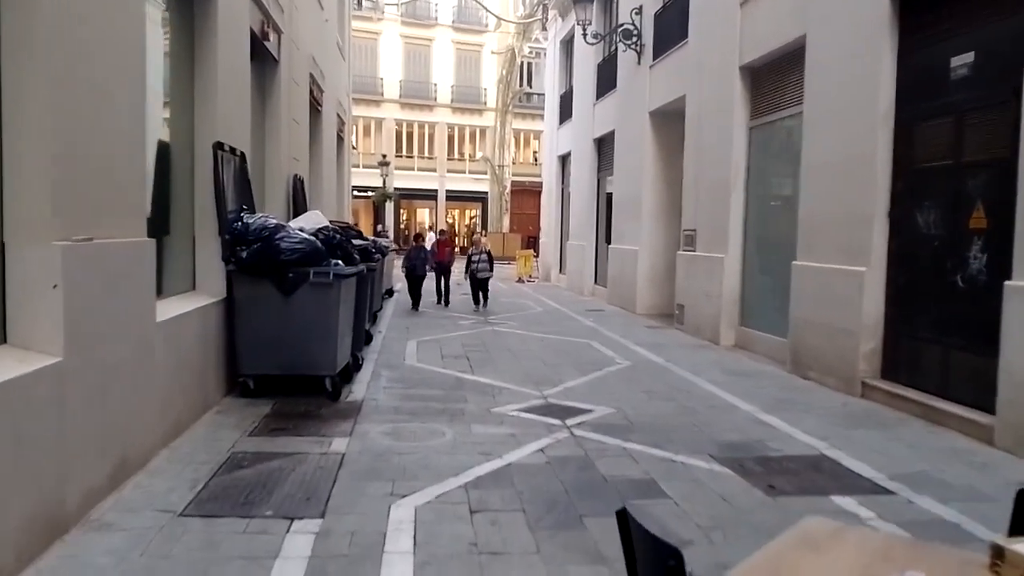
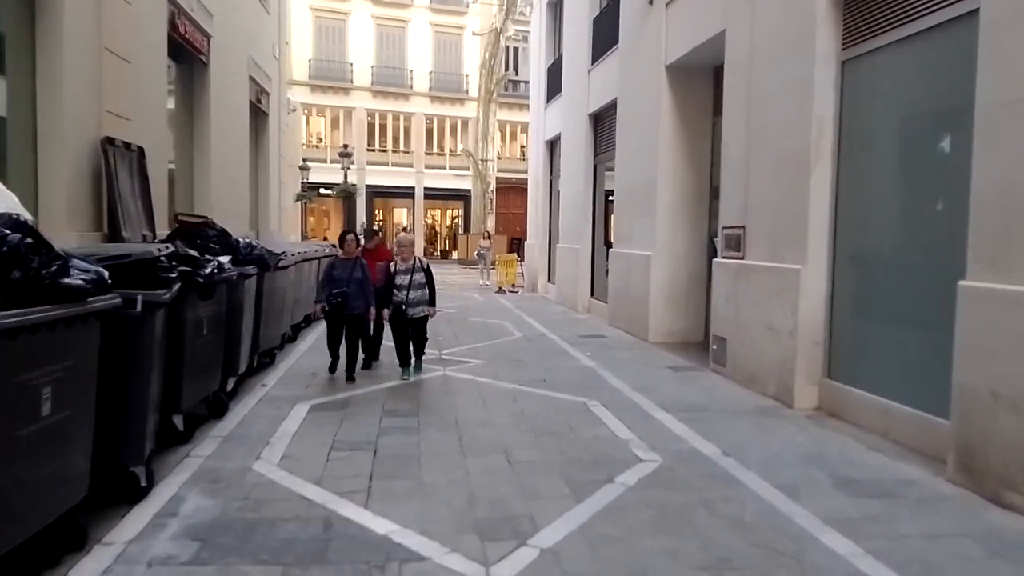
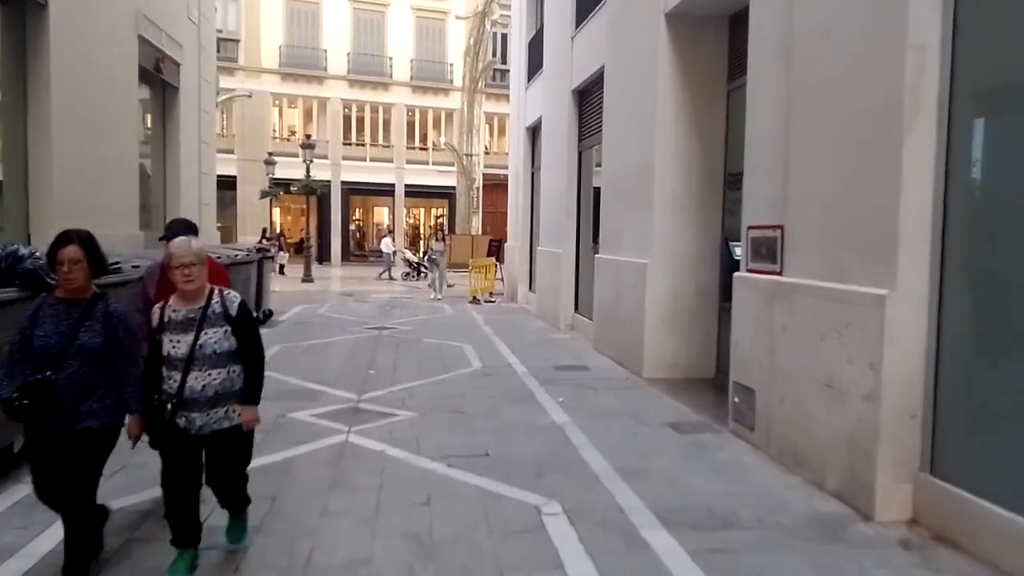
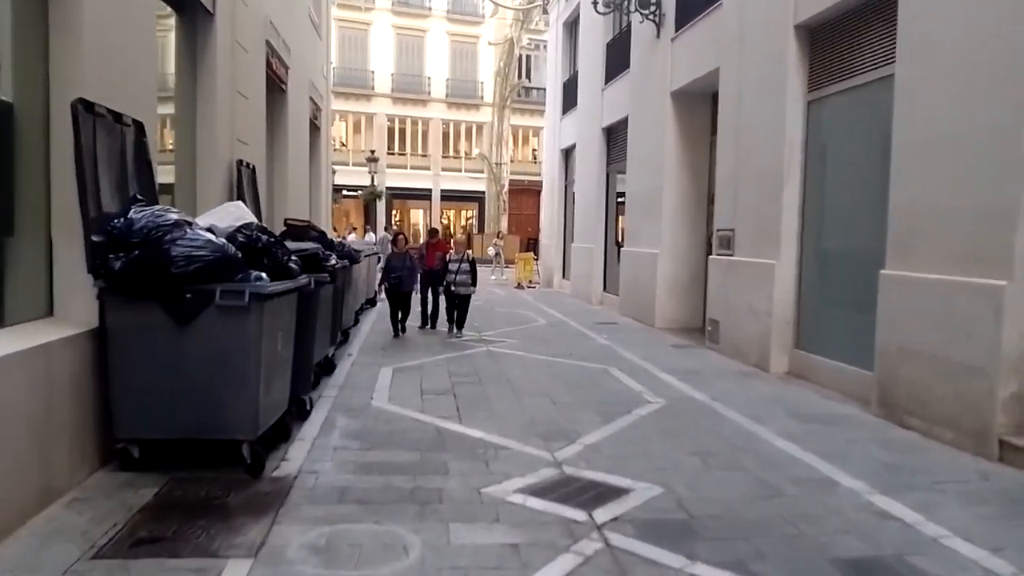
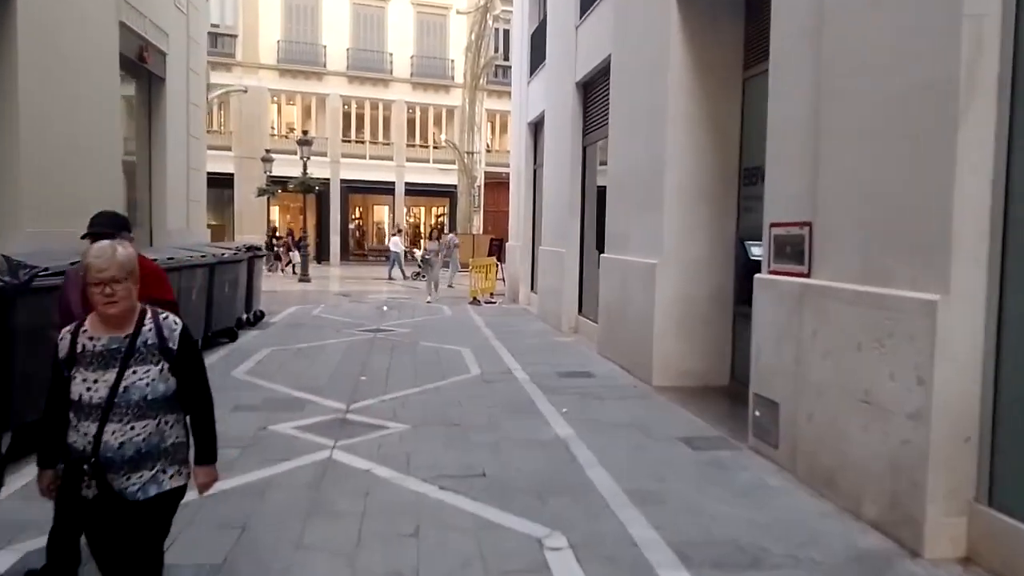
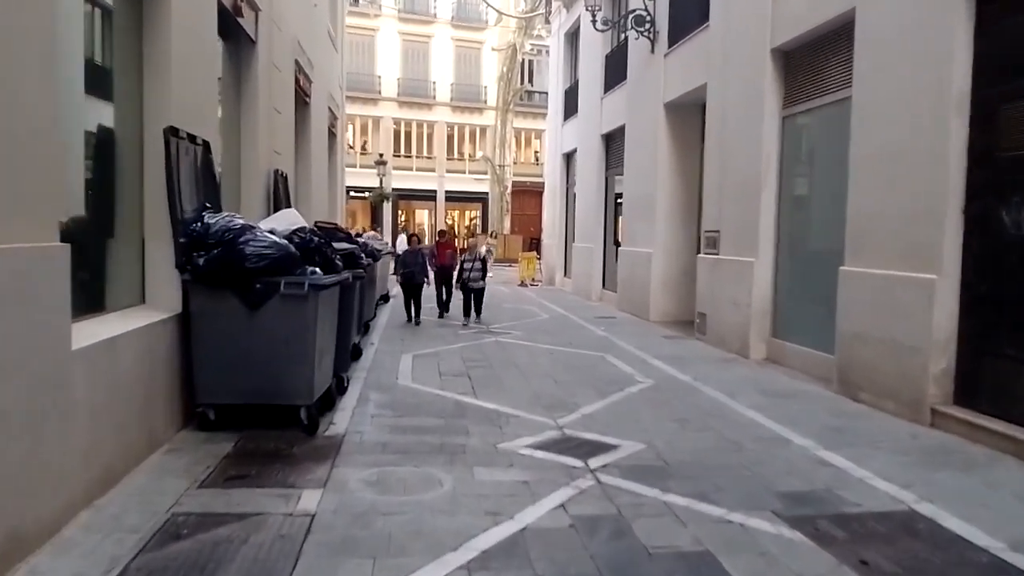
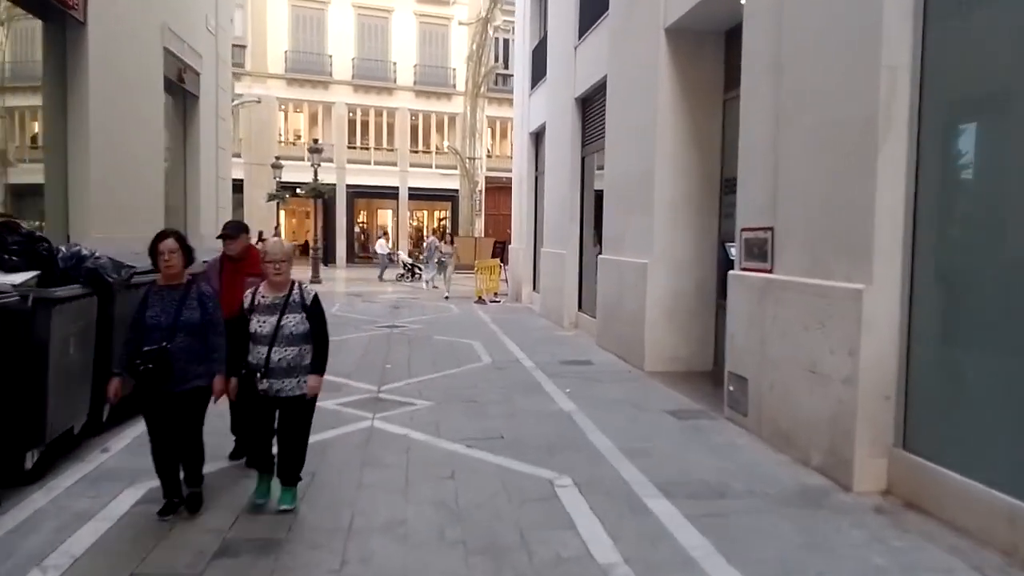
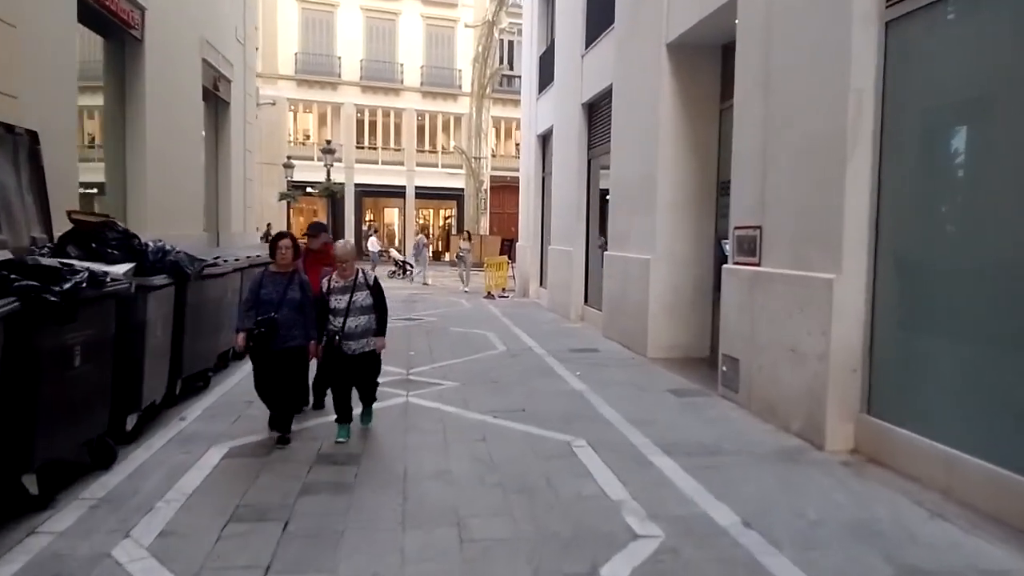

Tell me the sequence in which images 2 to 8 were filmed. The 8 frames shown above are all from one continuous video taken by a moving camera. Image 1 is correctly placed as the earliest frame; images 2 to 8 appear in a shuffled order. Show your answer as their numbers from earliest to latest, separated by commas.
6, 4, 2, 8, 7, 3, 5
